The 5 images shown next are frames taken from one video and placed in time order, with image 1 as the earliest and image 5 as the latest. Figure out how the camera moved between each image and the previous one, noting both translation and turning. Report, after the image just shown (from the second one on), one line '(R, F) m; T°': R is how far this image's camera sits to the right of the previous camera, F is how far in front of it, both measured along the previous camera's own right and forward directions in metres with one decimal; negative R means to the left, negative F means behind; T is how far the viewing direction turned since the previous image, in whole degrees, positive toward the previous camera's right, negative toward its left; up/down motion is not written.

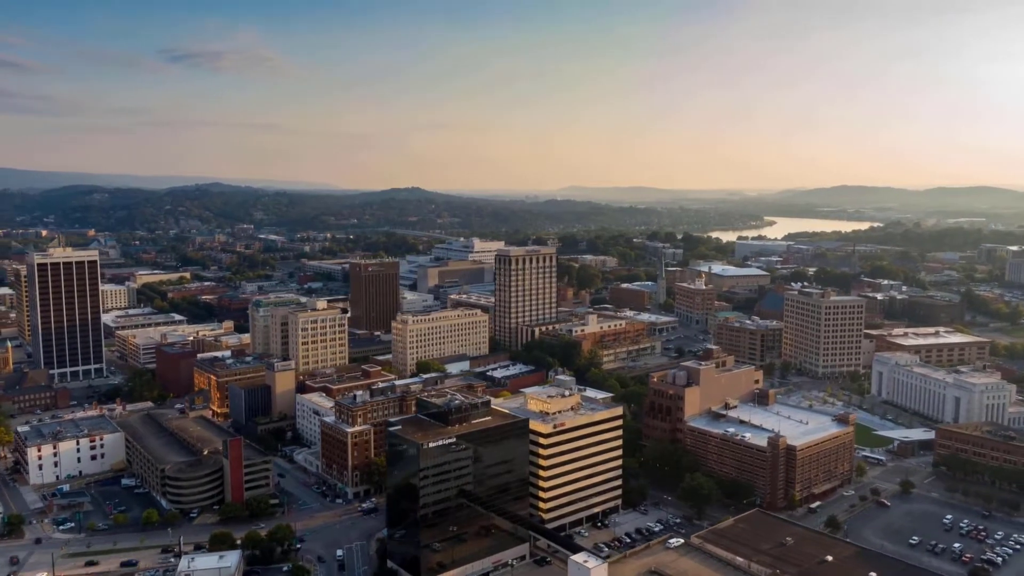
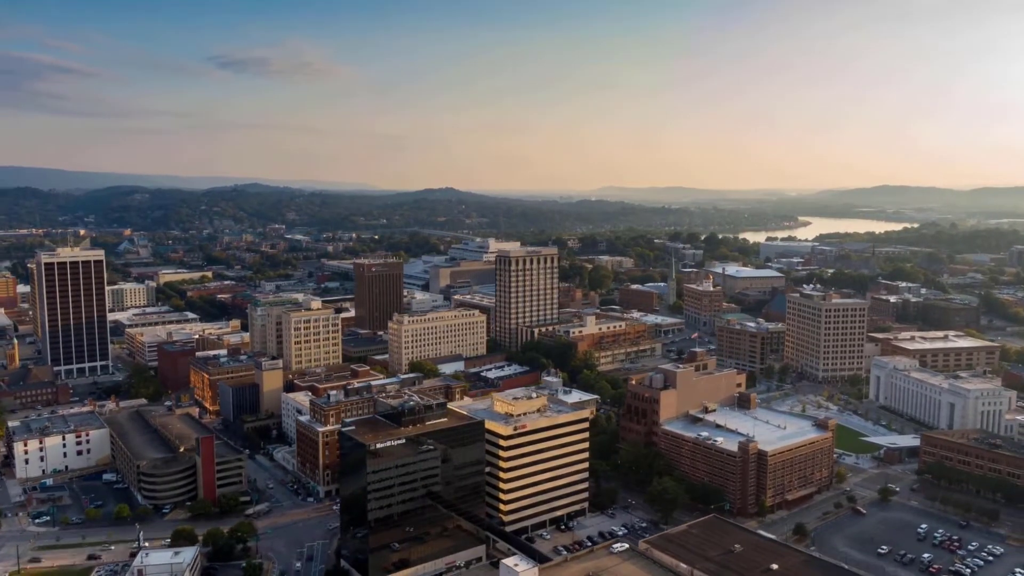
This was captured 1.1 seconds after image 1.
(+3.6, +0.2) m; -3°
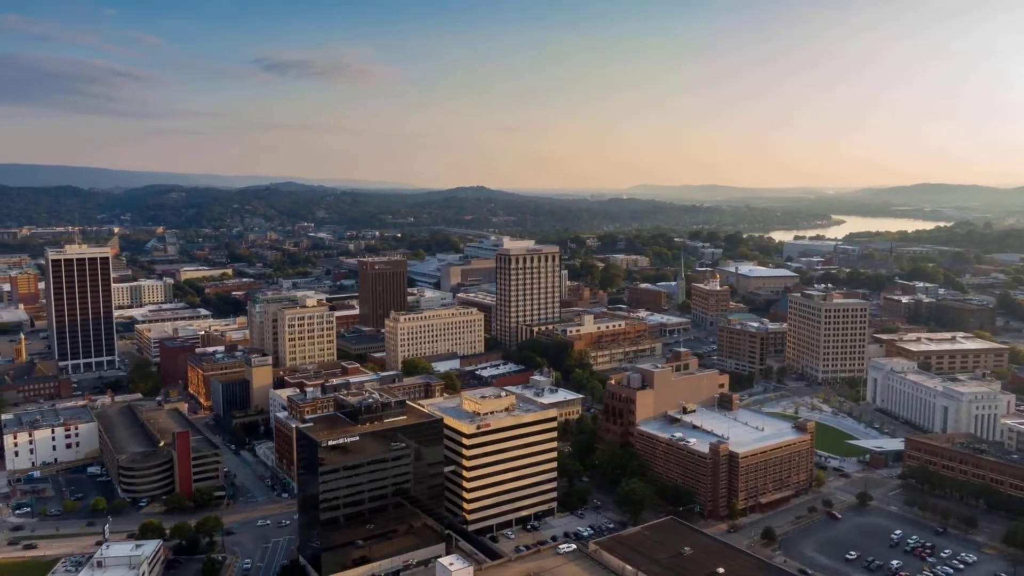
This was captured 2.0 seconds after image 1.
(+3.3, +0.2) m; -2°
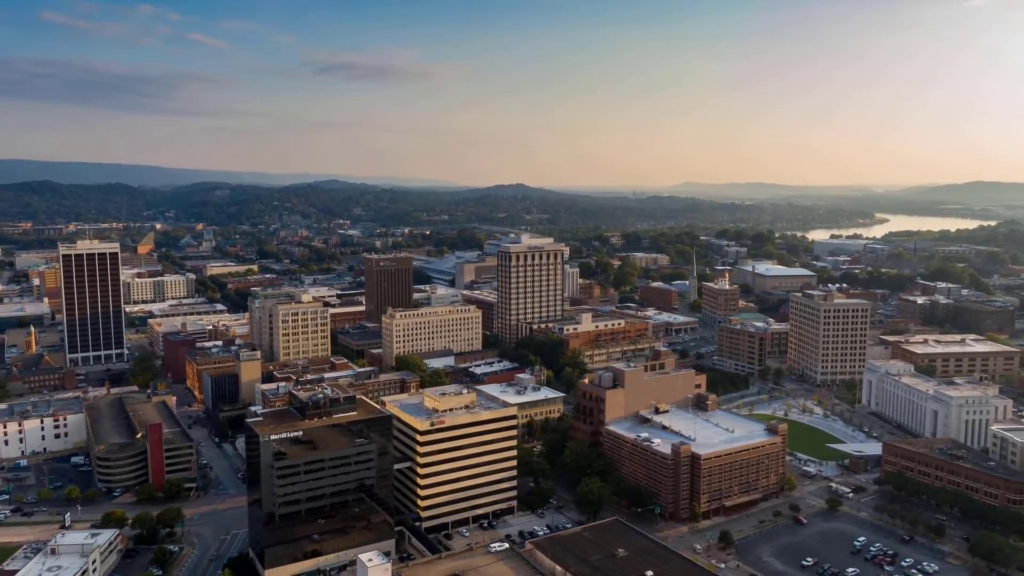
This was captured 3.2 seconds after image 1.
(+4.1, +0.3) m; -3°
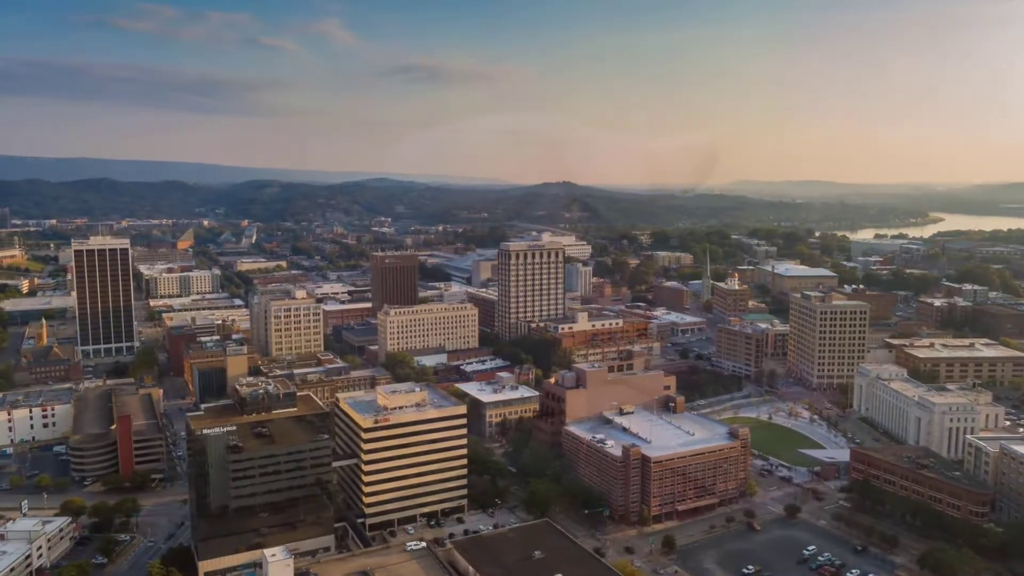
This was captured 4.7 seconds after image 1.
(+5.0, +0.4) m; -4°
